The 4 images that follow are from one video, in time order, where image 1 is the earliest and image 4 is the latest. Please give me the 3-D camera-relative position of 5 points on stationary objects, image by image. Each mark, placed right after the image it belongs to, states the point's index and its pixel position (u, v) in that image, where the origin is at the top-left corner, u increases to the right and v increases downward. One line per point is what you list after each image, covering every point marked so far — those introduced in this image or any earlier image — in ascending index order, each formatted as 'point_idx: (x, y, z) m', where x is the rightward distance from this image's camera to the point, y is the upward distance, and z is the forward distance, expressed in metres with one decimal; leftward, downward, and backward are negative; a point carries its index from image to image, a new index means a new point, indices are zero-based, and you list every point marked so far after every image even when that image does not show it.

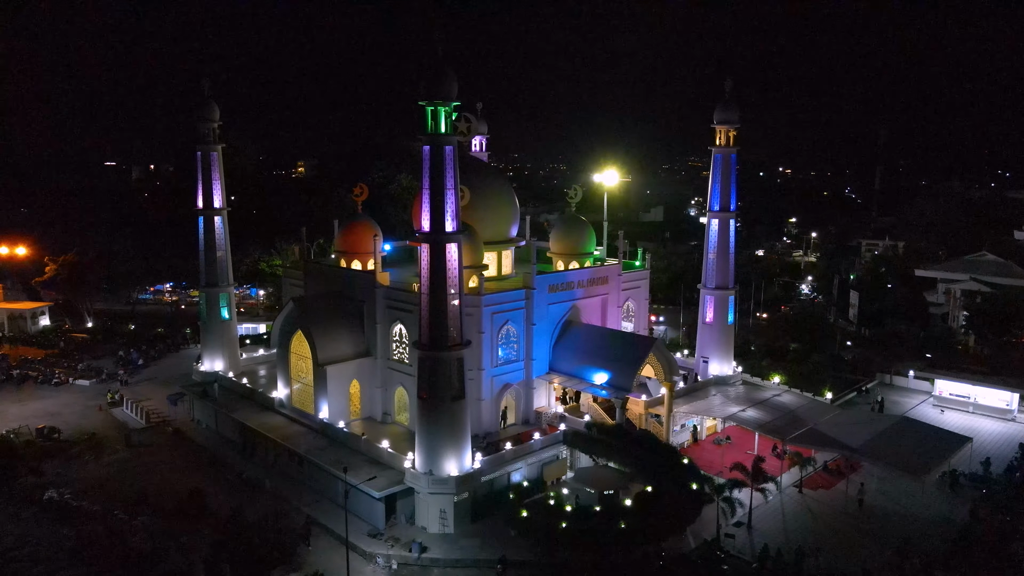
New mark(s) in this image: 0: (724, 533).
0: (+5.2, -6.0, +17.1) m
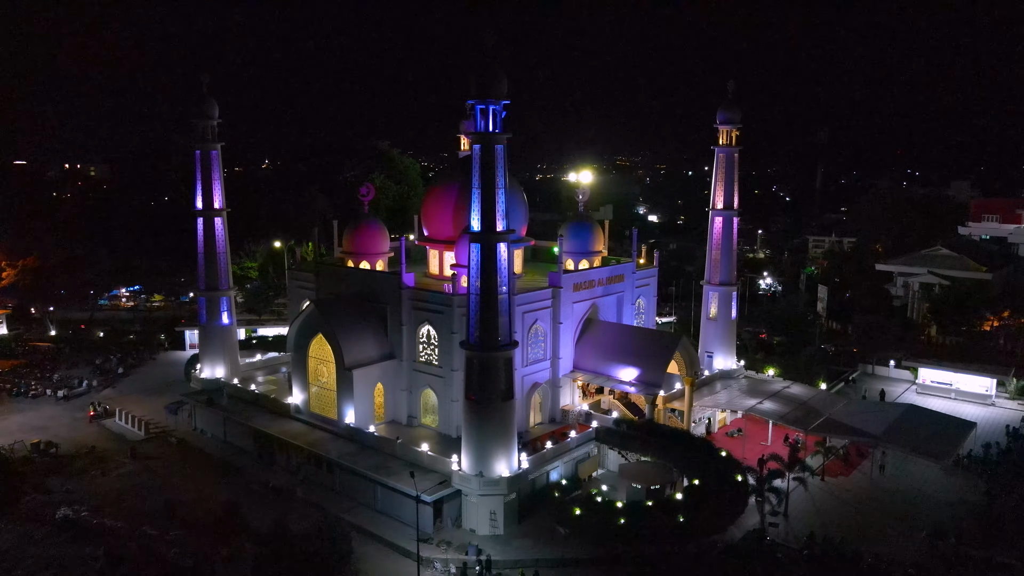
0: (+6.4, -5.9, +17.6) m
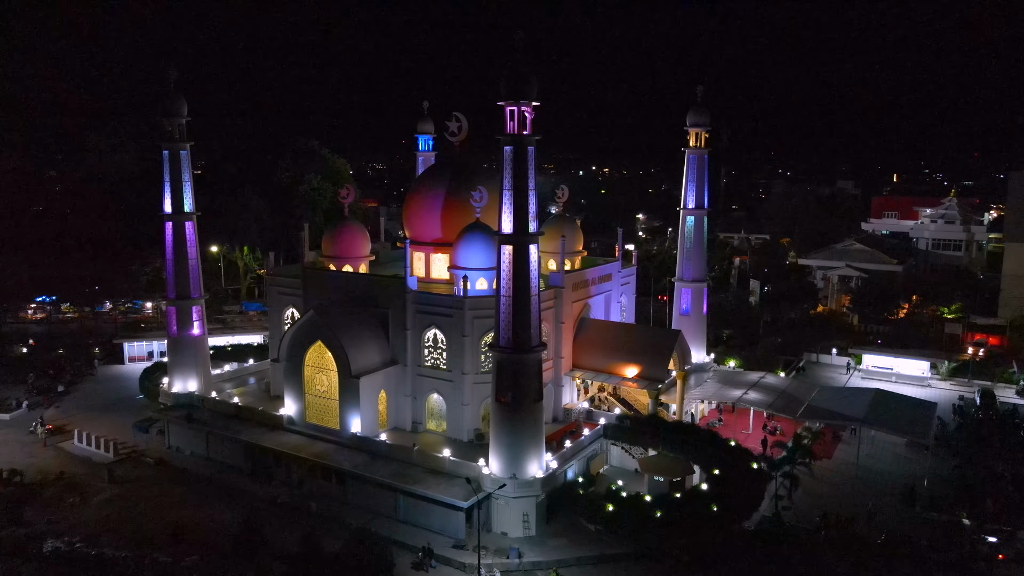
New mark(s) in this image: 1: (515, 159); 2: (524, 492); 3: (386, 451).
0: (+7.1, -5.7, +18.5) m
1: (+0.1, +3.0, +16.1) m
2: (+0.3, -4.9, +16.9) m
3: (-3.4, -4.4, +19.0) m
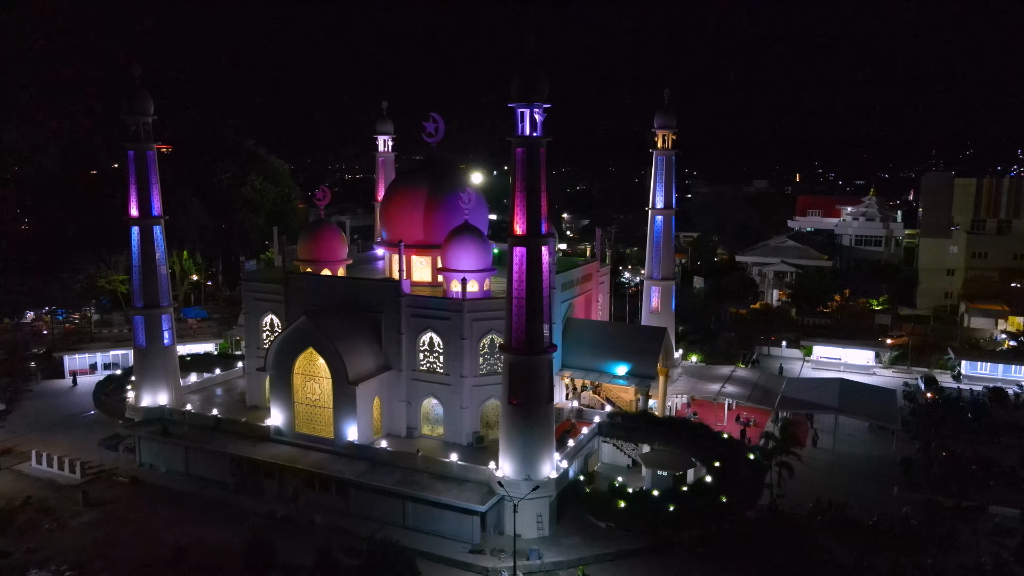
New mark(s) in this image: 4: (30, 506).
0: (+7.2, -5.7, +19.3) m
1: (+0.4, +2.9, +16.1) m
2: (+0.6, -4.9, +17.0) m
3: (-3.3, -4.5, +18.7) m
4: (-12.8, -5.8, +18.8) m
